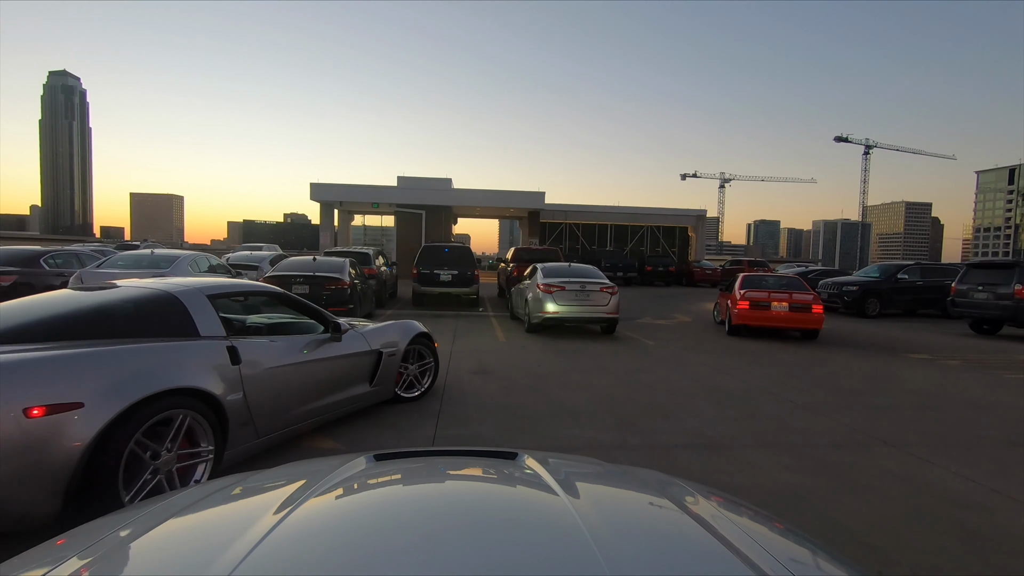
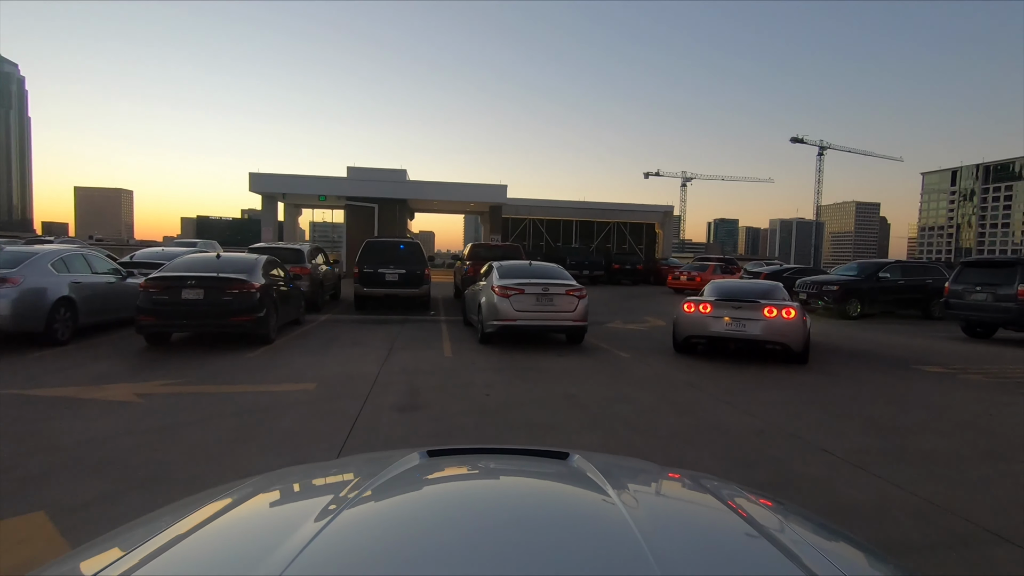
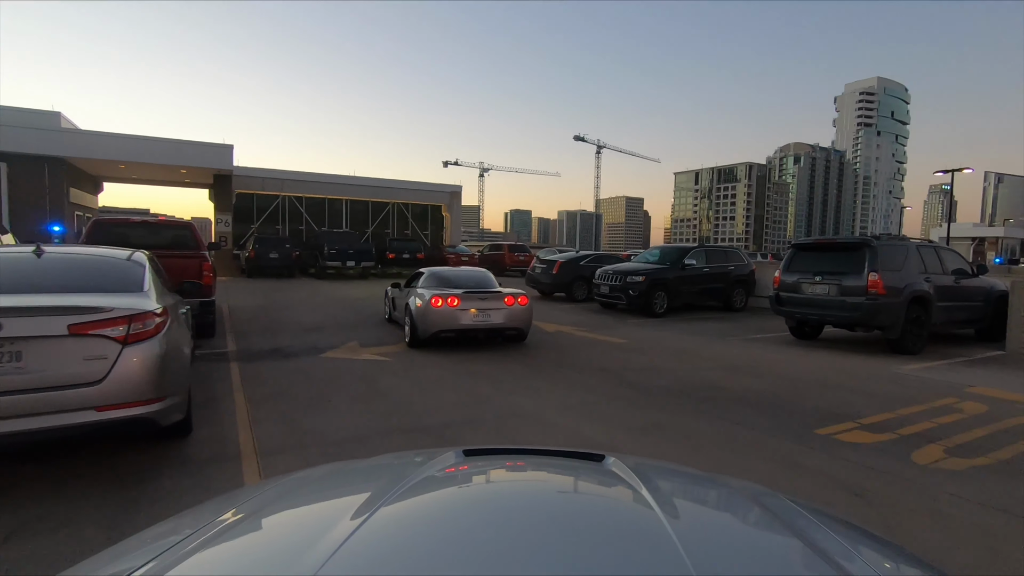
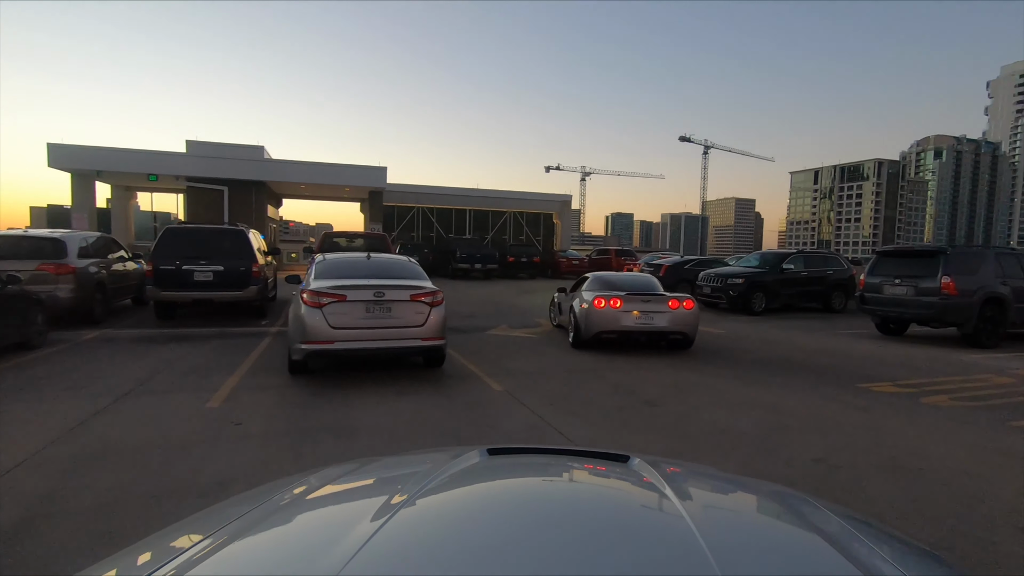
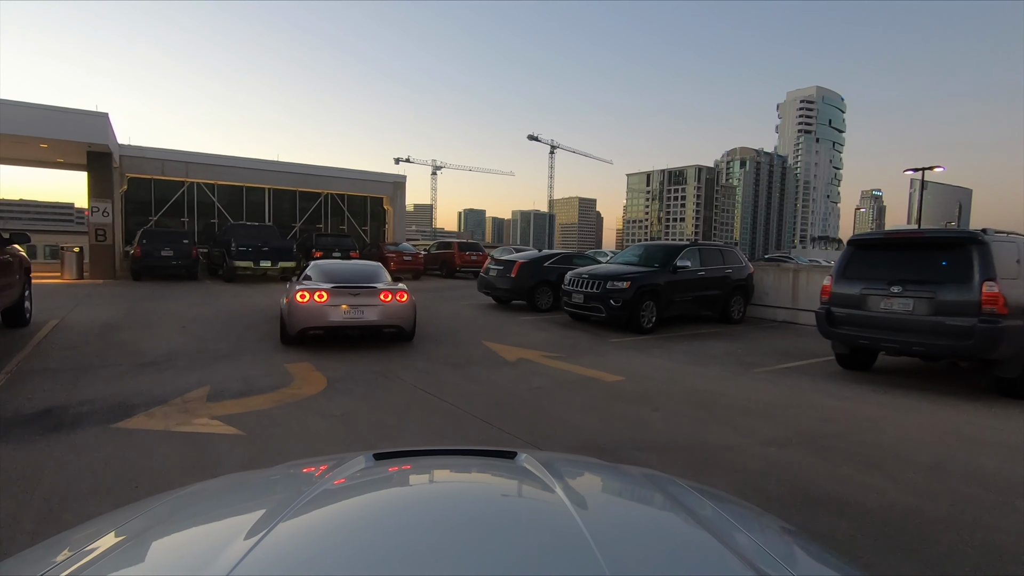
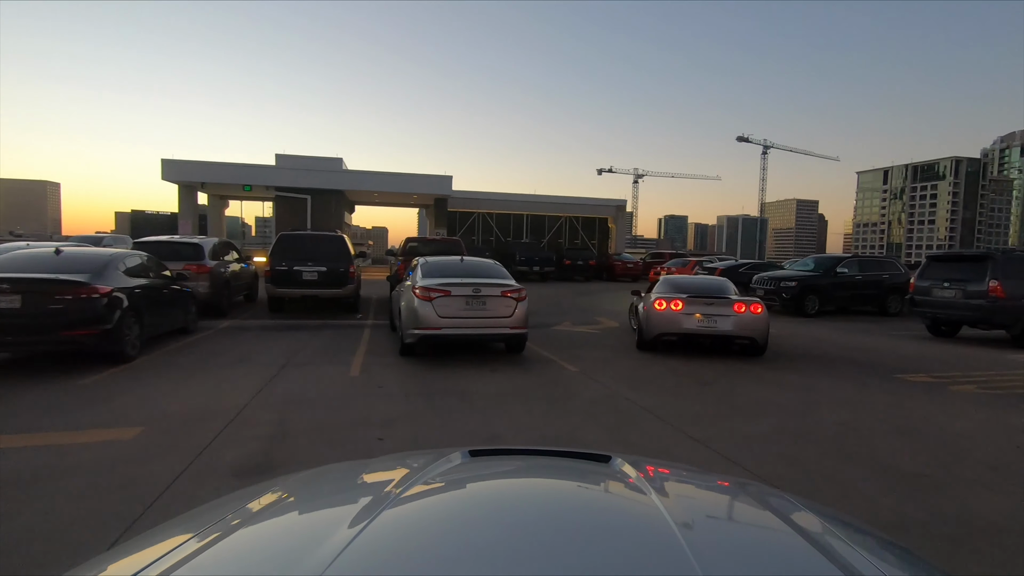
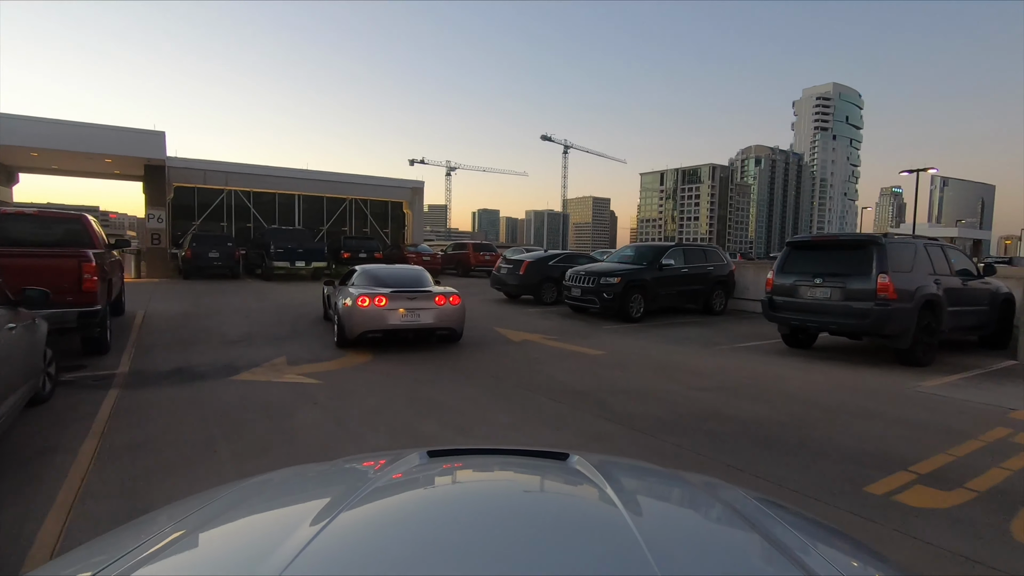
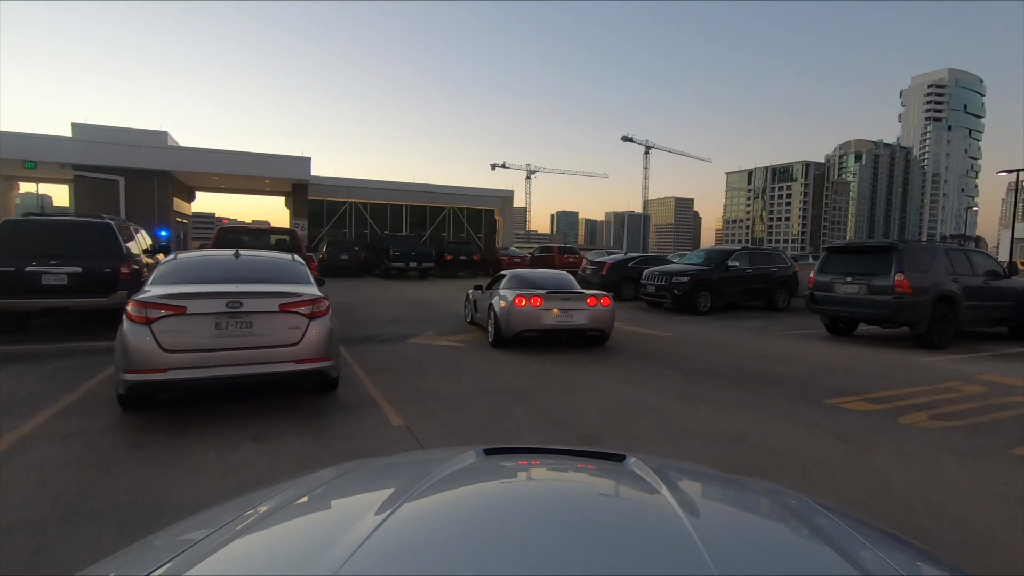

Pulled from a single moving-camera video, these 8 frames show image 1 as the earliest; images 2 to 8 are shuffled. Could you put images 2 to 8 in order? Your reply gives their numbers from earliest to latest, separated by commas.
2, 6, 4, 8, 3, 7, 5
